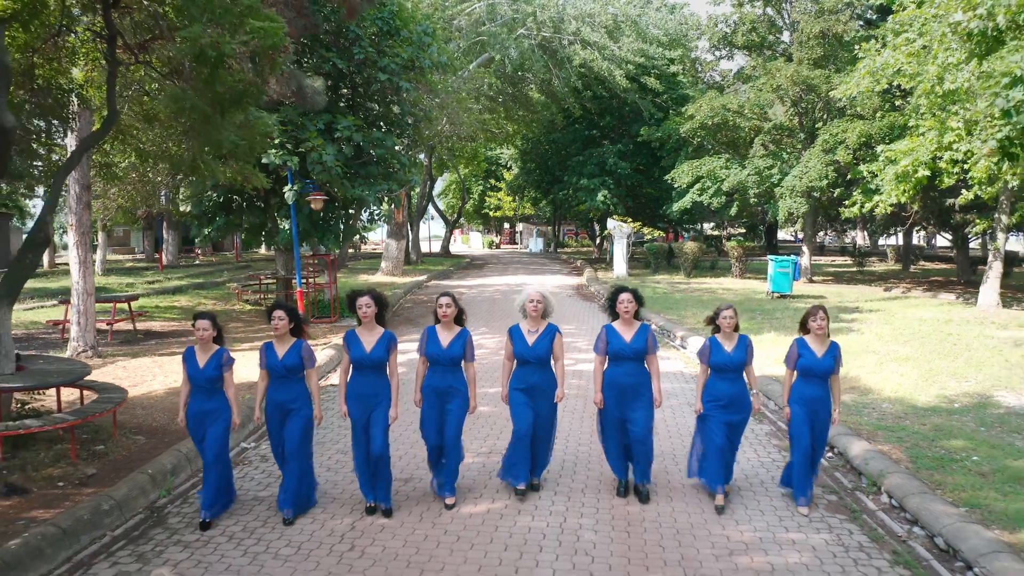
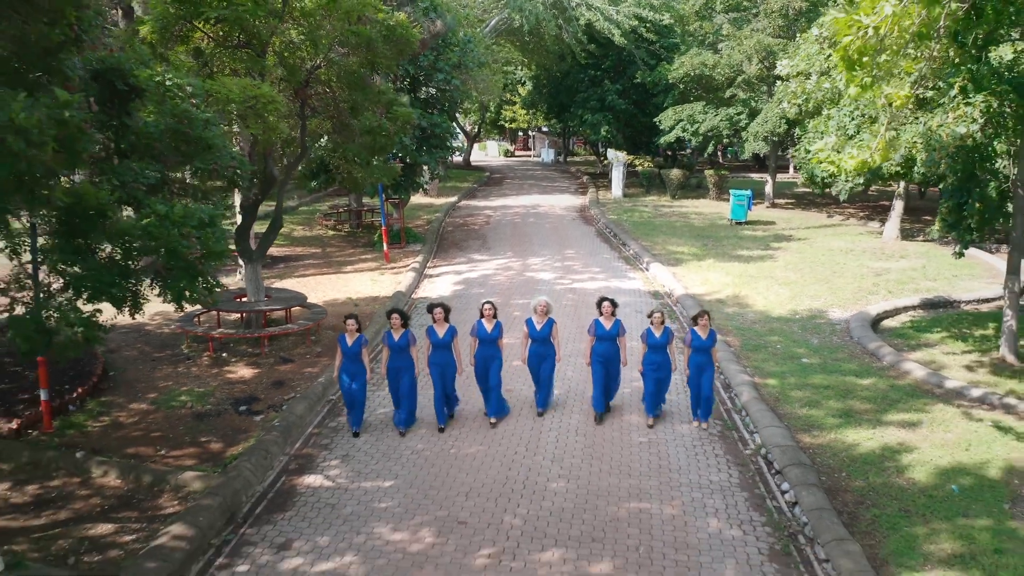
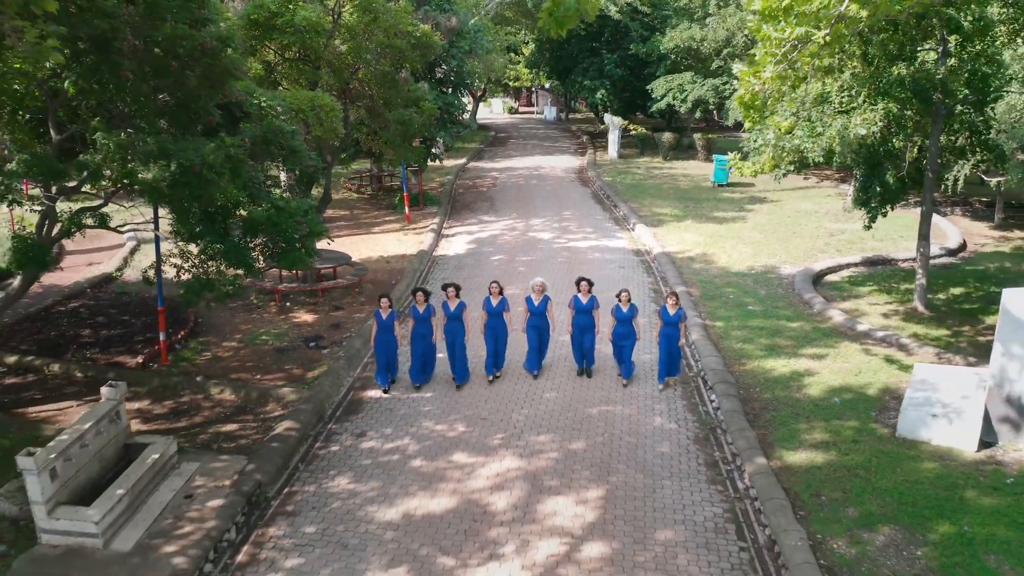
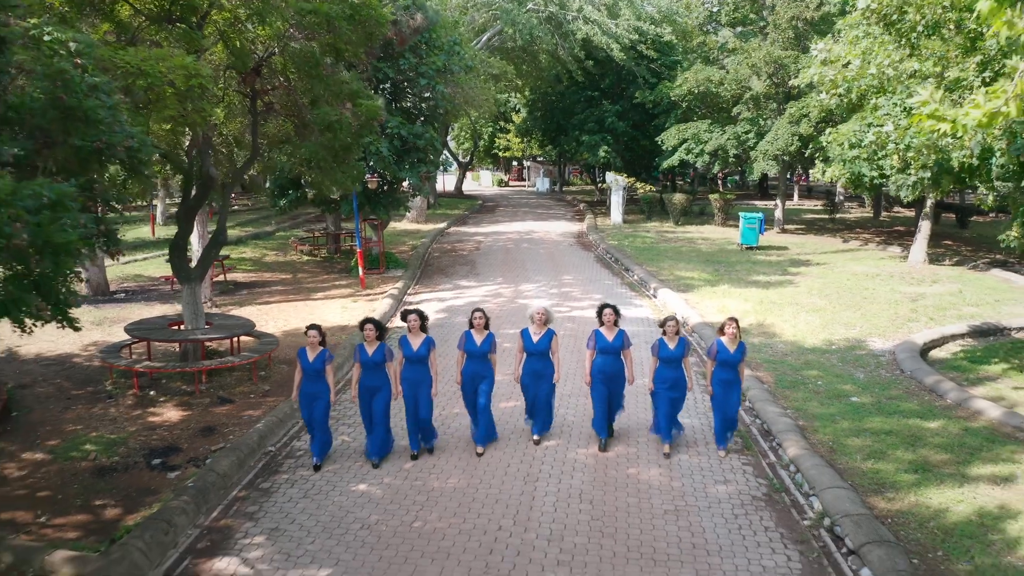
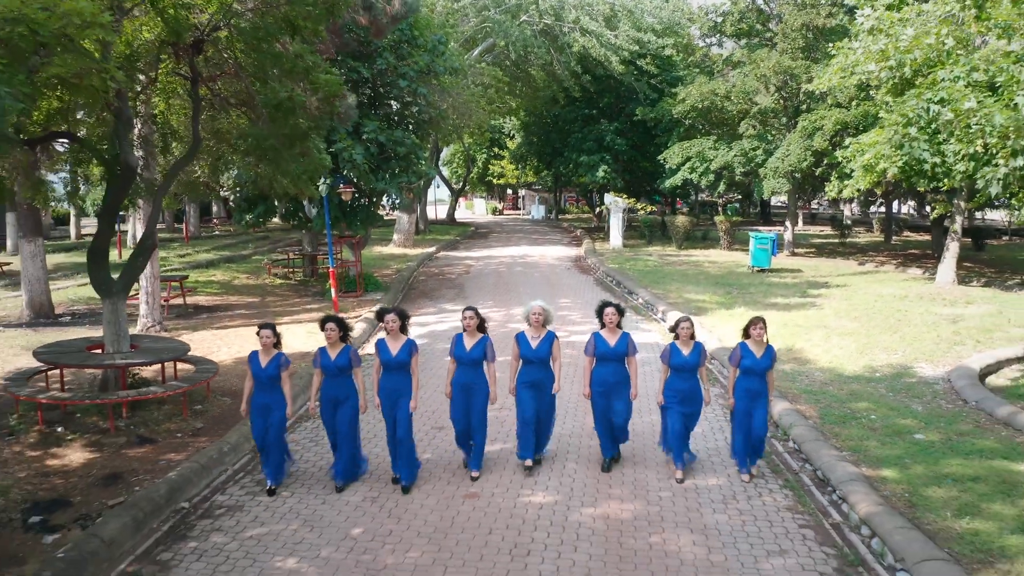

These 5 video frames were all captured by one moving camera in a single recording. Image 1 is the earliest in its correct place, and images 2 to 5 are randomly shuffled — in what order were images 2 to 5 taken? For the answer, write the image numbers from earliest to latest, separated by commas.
5, 4, 2, 3
